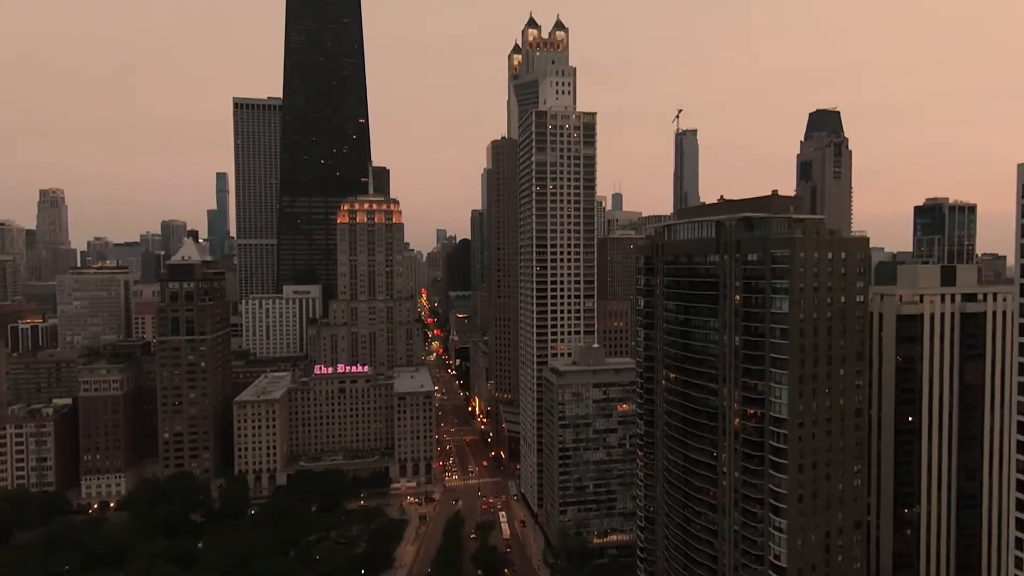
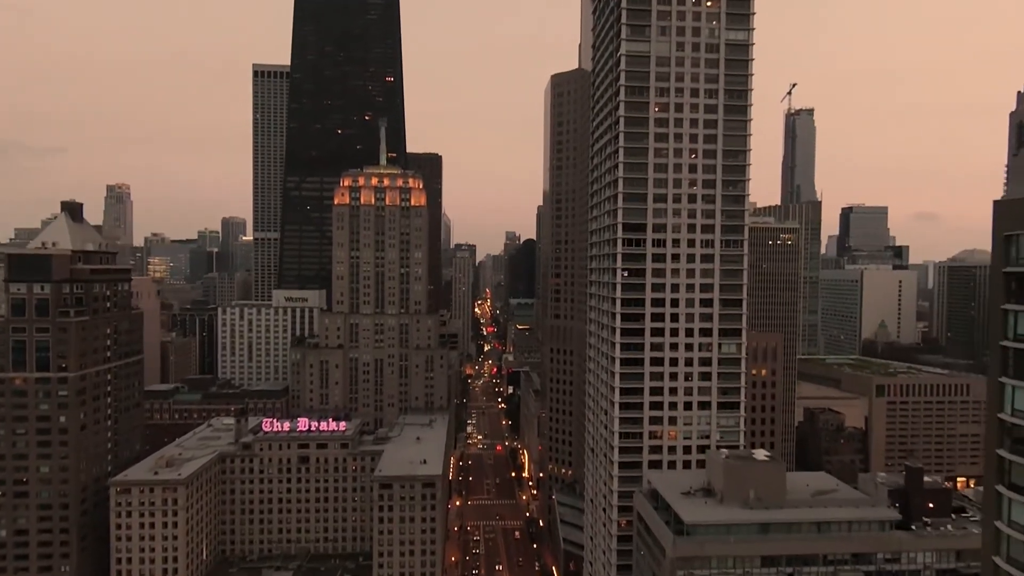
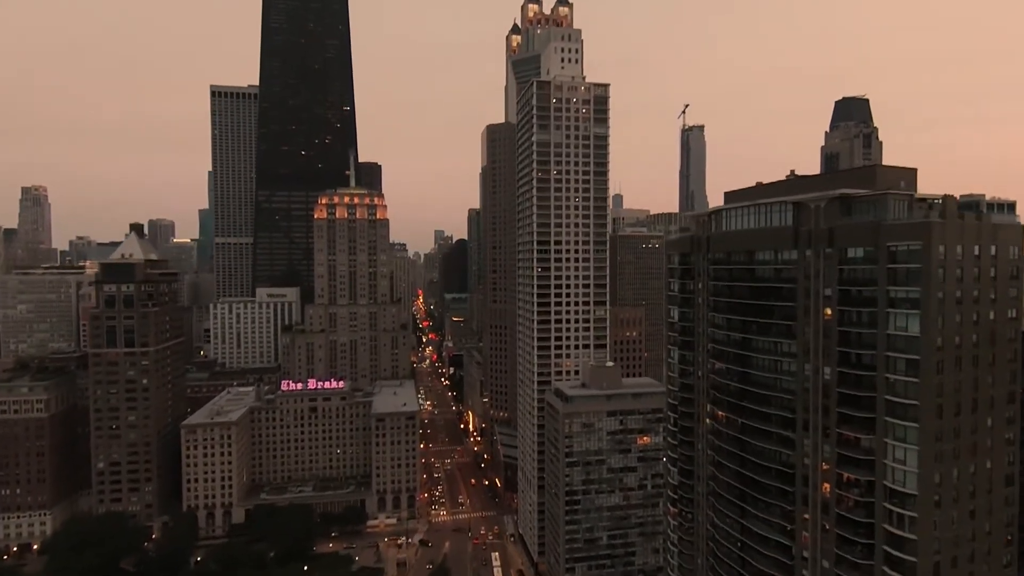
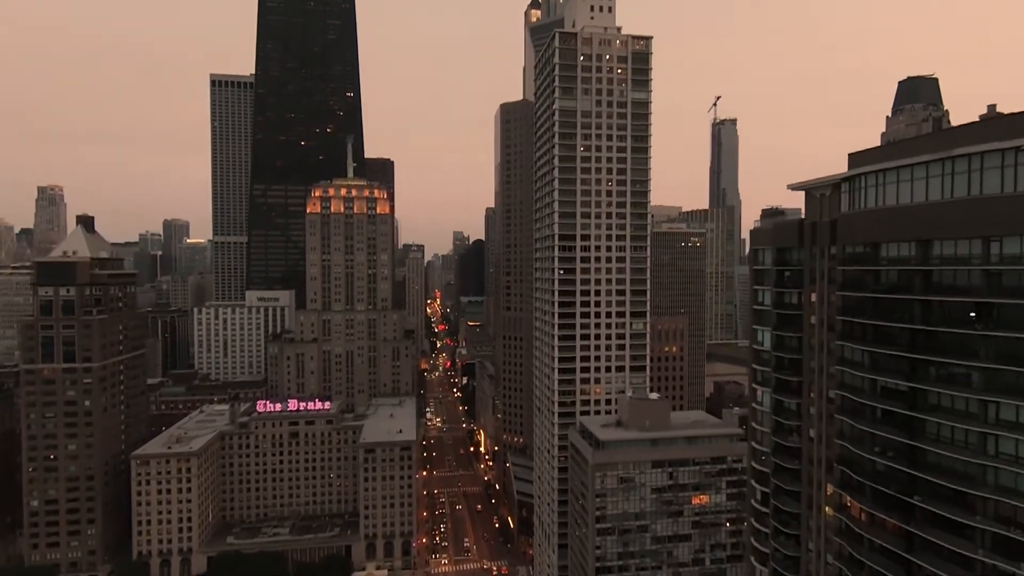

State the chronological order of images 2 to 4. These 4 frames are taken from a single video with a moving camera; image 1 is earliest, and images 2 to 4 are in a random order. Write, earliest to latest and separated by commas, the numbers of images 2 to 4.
3, 4, 2
